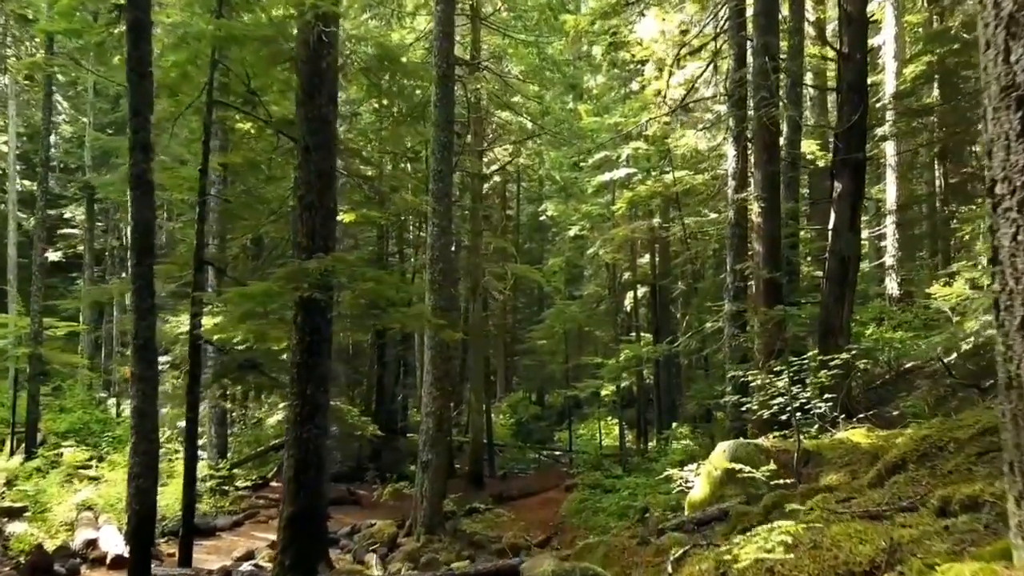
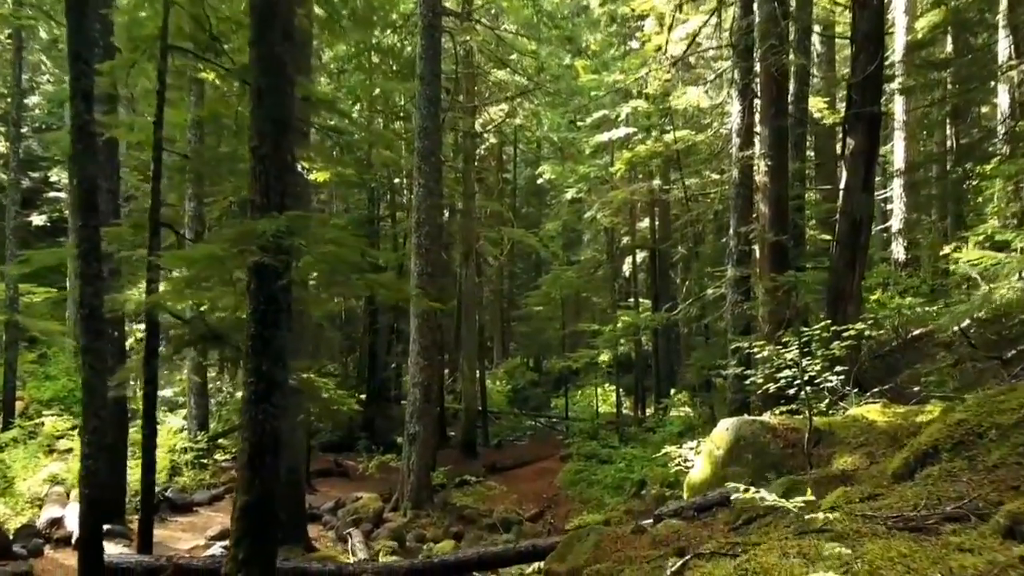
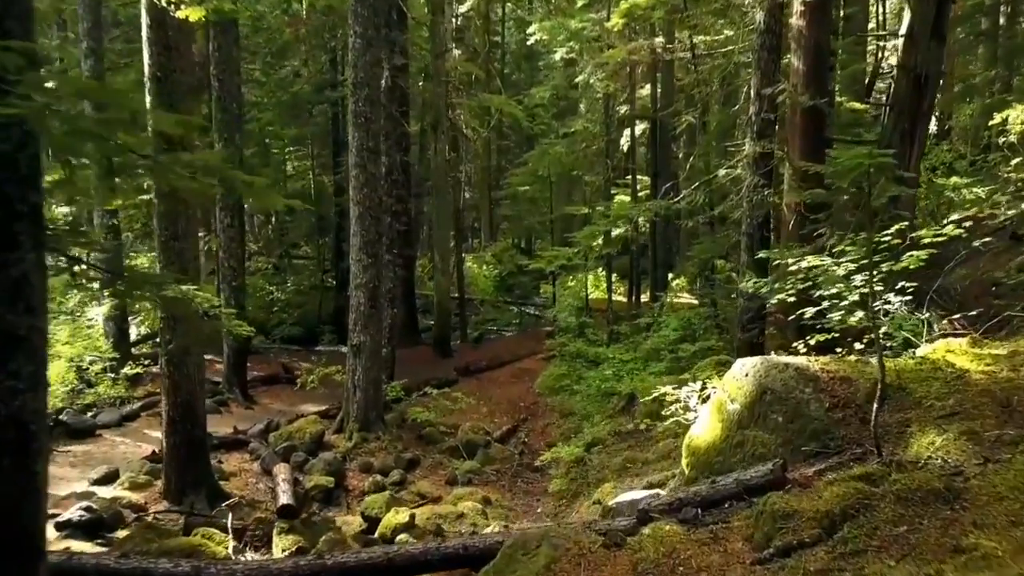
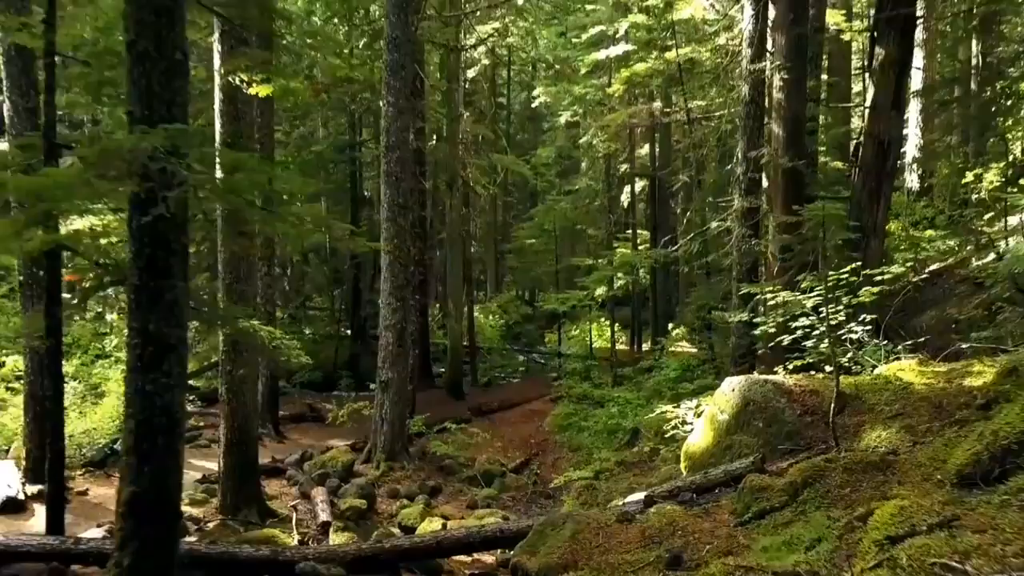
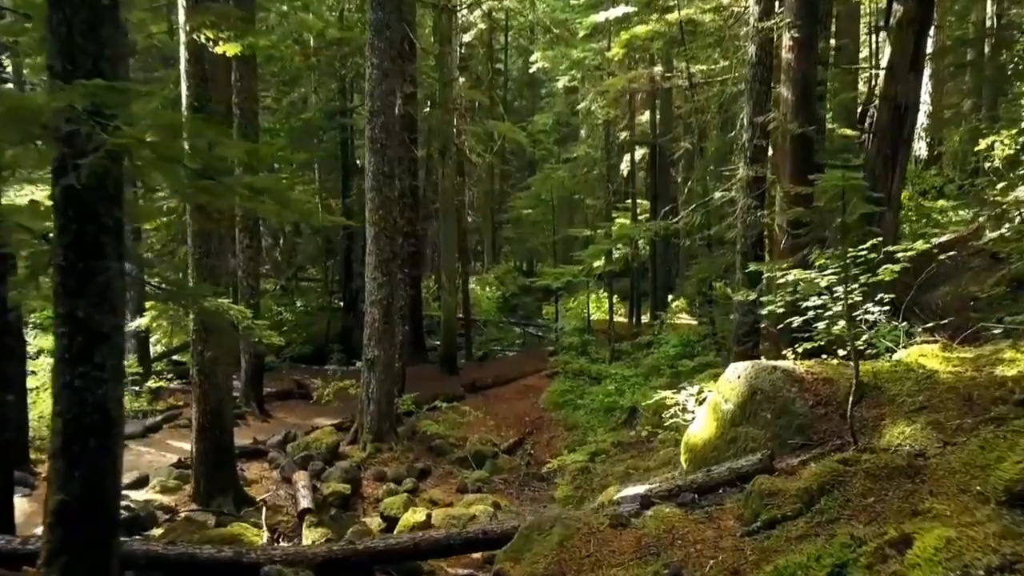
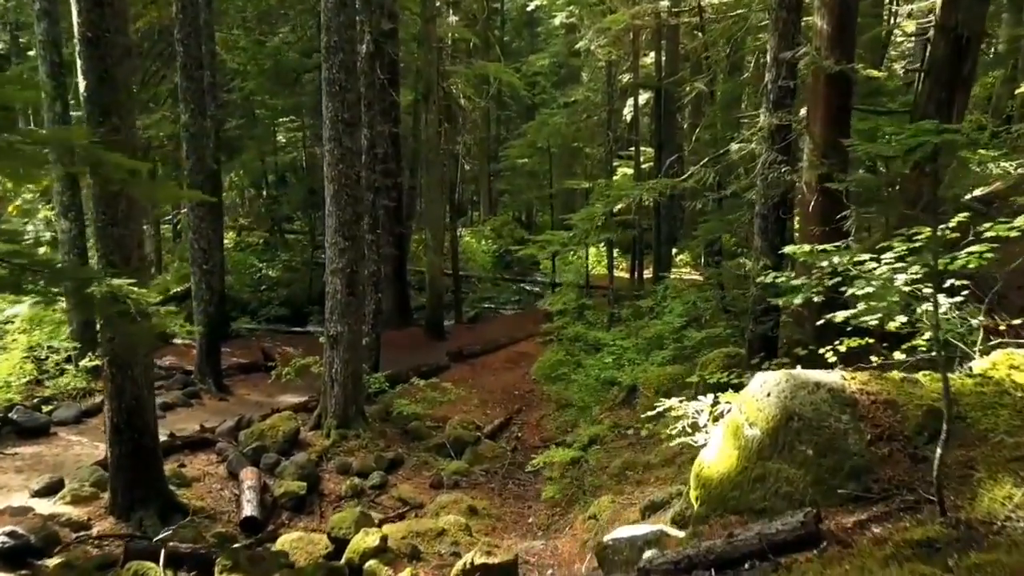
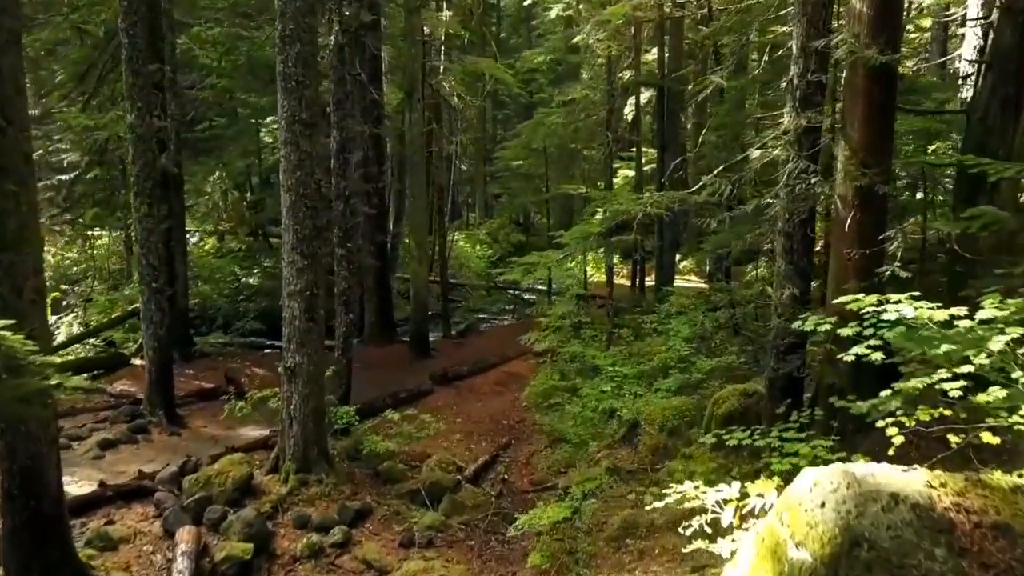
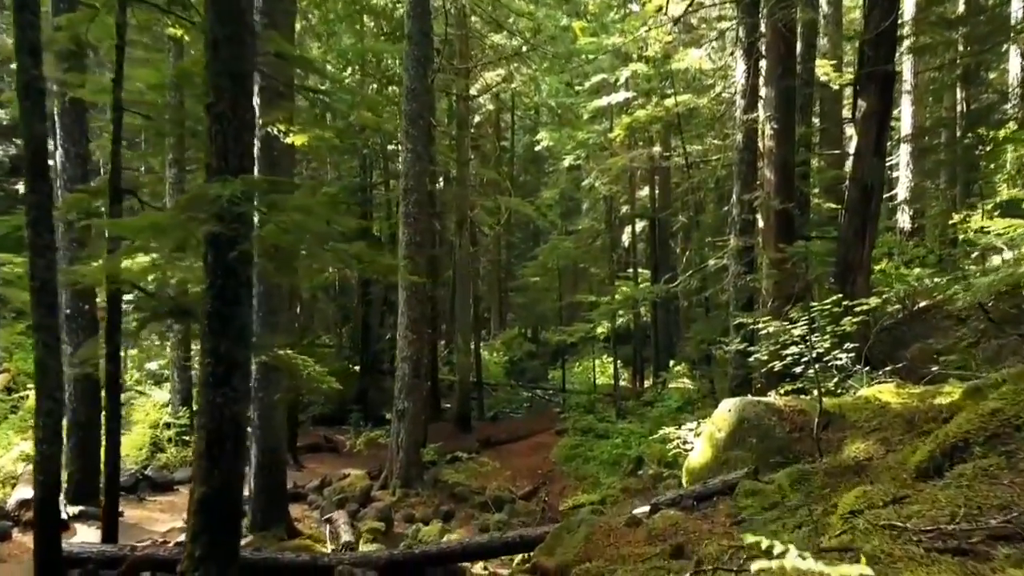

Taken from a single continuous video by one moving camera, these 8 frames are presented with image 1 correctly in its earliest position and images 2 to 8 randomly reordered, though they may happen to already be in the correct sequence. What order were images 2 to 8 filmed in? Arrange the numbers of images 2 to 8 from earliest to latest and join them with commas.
2, 8, 4, 5, 3, 6, 7
